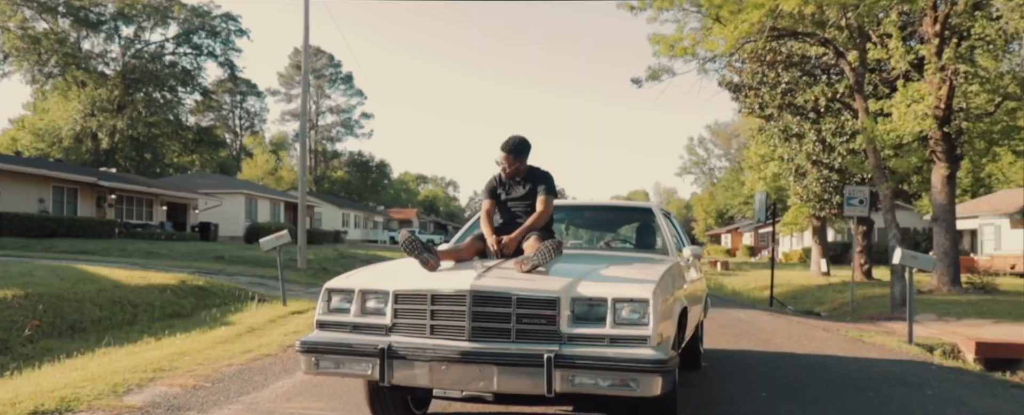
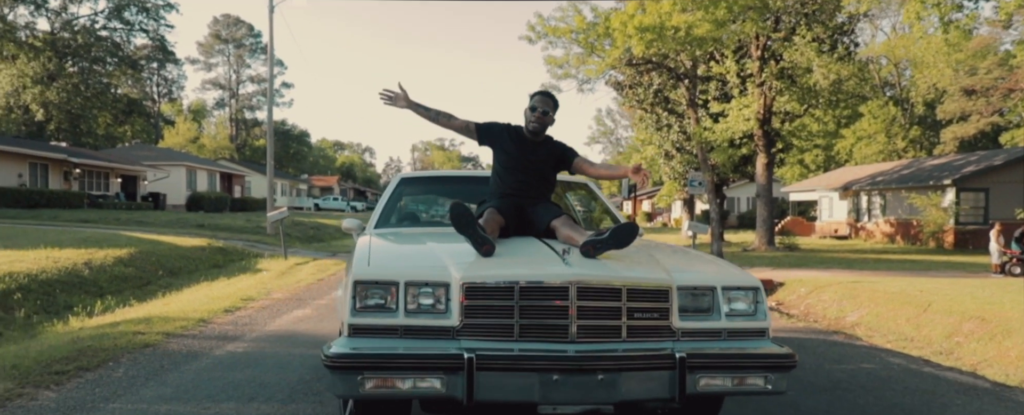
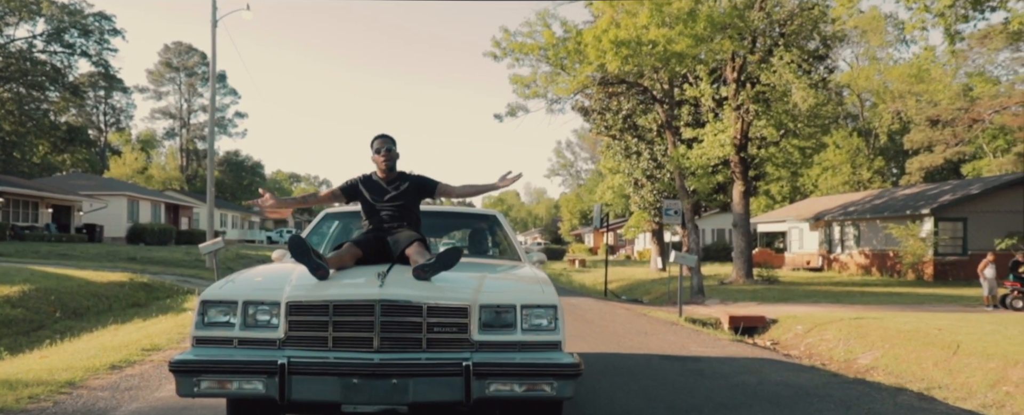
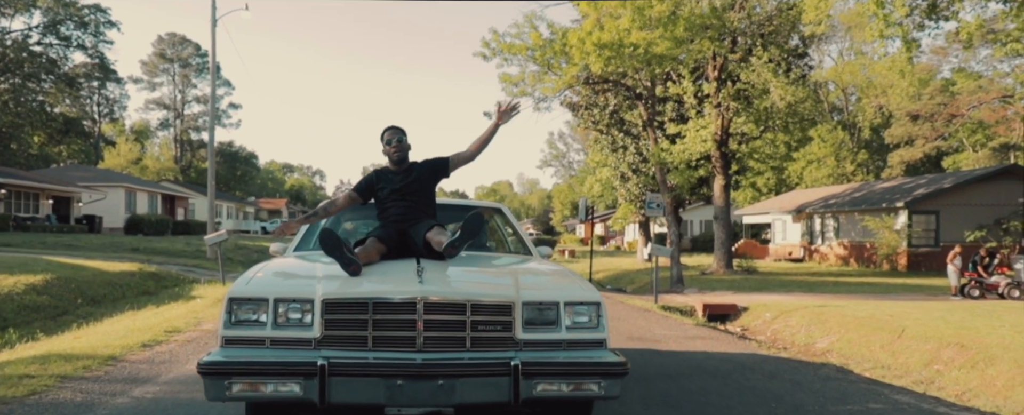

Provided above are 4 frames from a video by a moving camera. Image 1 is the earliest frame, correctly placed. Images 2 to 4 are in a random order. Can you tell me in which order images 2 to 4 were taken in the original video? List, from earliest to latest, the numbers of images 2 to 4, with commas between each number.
3, 4, 2
